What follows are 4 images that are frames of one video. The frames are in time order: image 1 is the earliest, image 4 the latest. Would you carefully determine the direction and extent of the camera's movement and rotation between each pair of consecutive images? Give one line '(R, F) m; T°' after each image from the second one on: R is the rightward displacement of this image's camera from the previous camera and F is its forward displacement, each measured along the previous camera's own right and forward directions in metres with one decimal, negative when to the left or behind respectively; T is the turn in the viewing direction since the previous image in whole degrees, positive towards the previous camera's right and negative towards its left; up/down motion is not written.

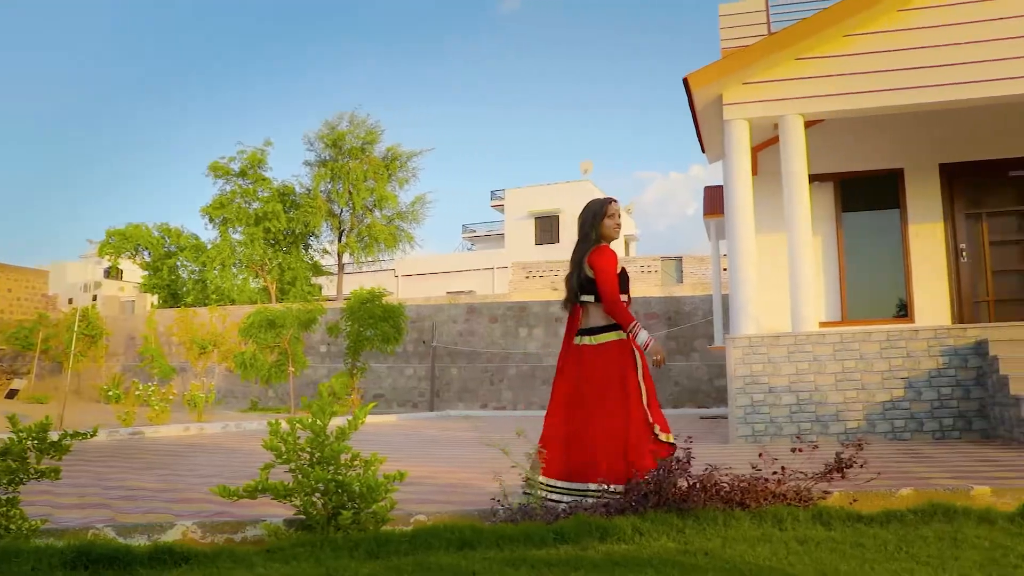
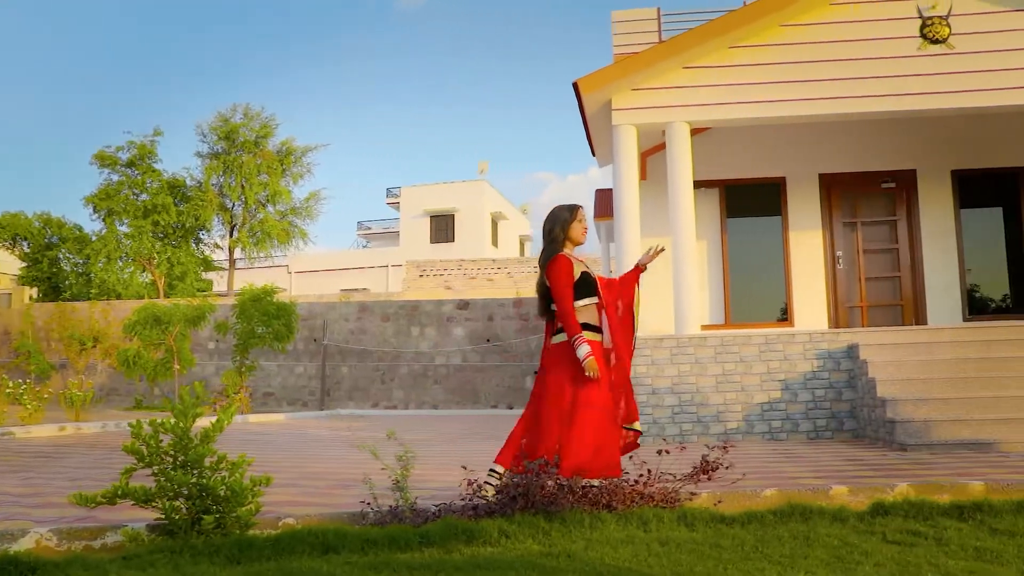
(+0.3, +0.1) m; +6°
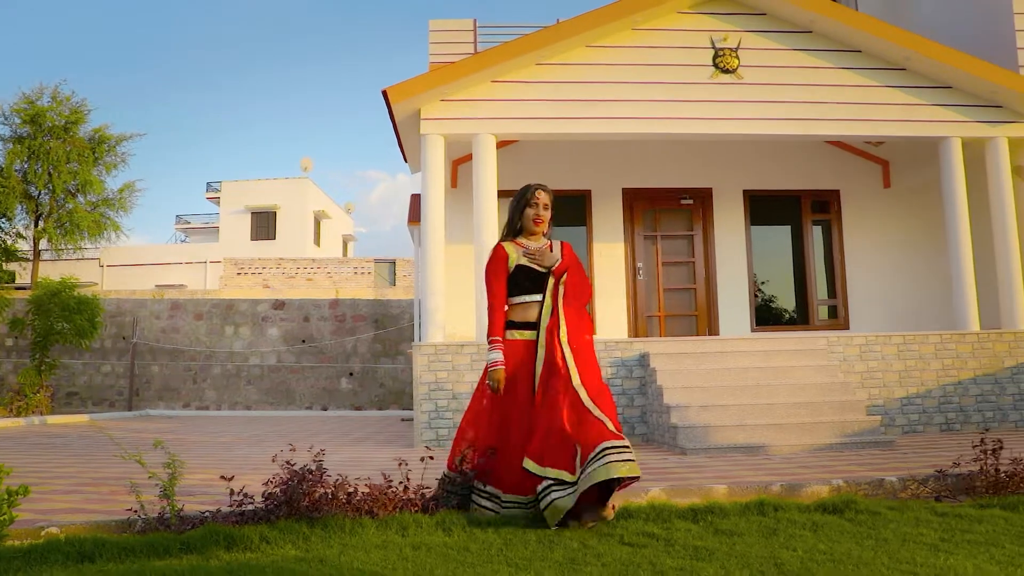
(+0.5, -0.1) m; +10°
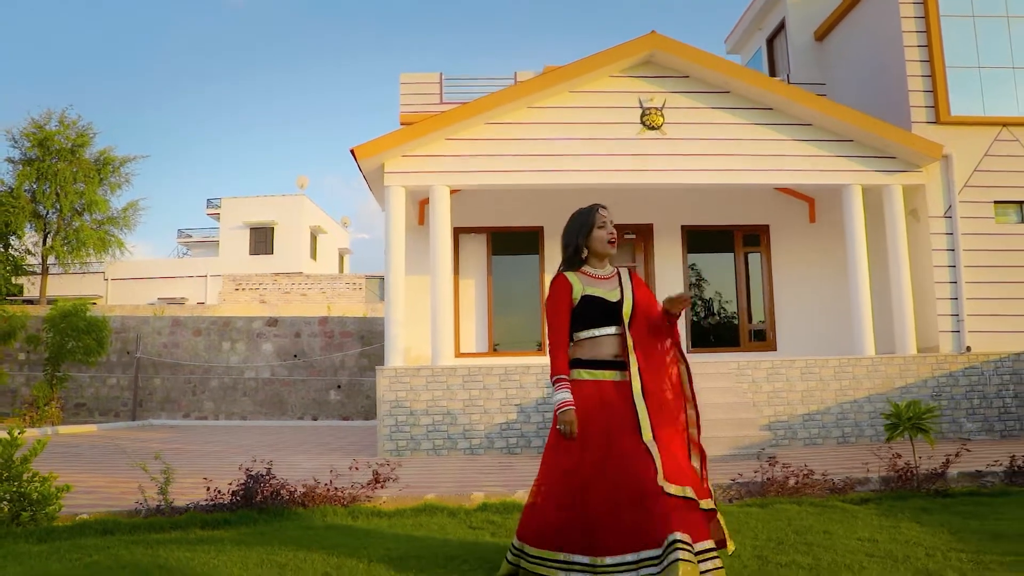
(+0.6, -1.2) m; 0°
